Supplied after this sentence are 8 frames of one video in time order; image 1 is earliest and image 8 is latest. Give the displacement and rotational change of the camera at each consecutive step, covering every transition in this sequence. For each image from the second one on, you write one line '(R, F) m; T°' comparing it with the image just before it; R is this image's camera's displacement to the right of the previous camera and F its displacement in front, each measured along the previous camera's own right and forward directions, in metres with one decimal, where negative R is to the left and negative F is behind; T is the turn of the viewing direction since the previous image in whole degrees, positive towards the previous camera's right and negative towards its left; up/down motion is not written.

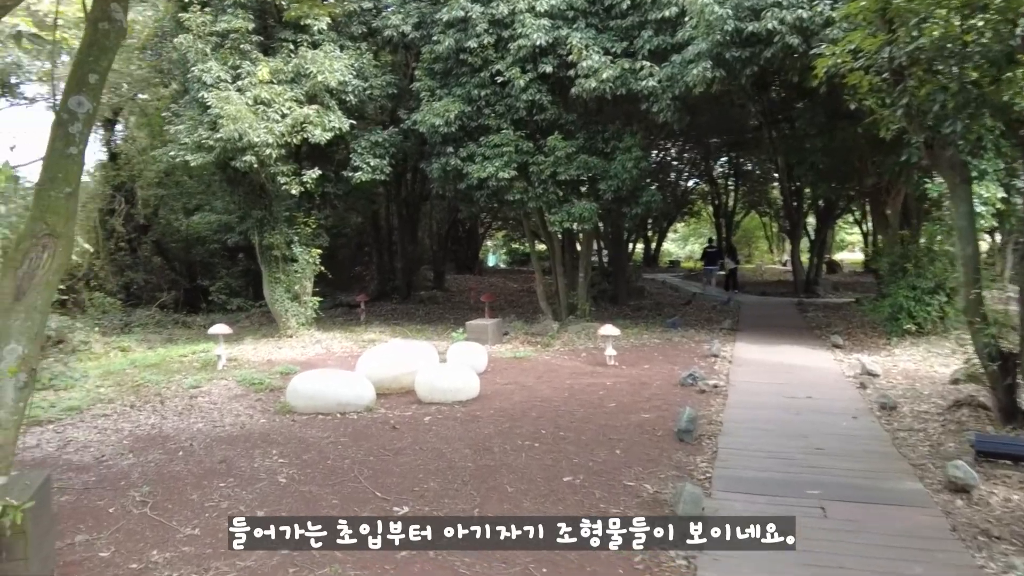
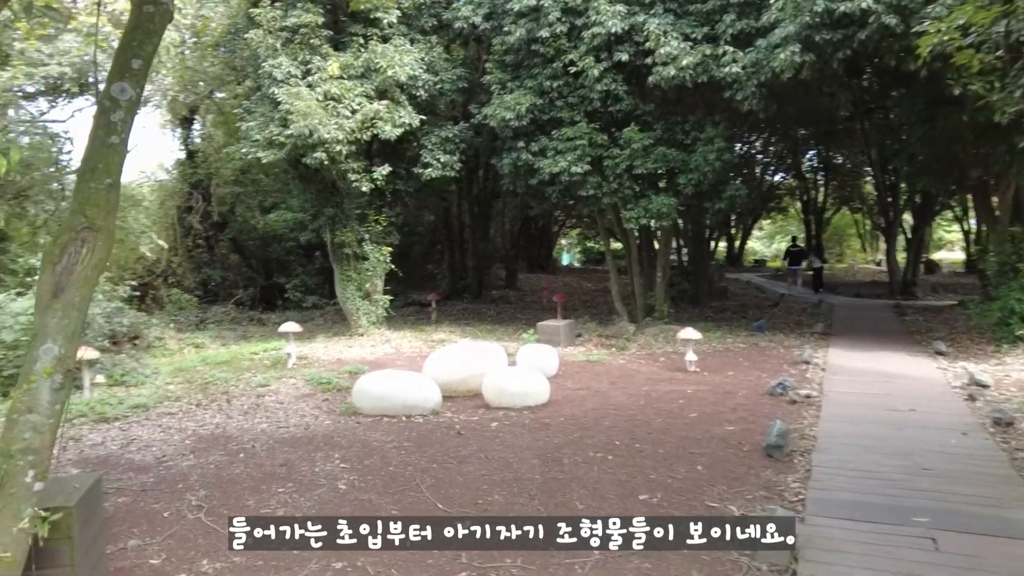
(0.0, +0.3) m; -5°
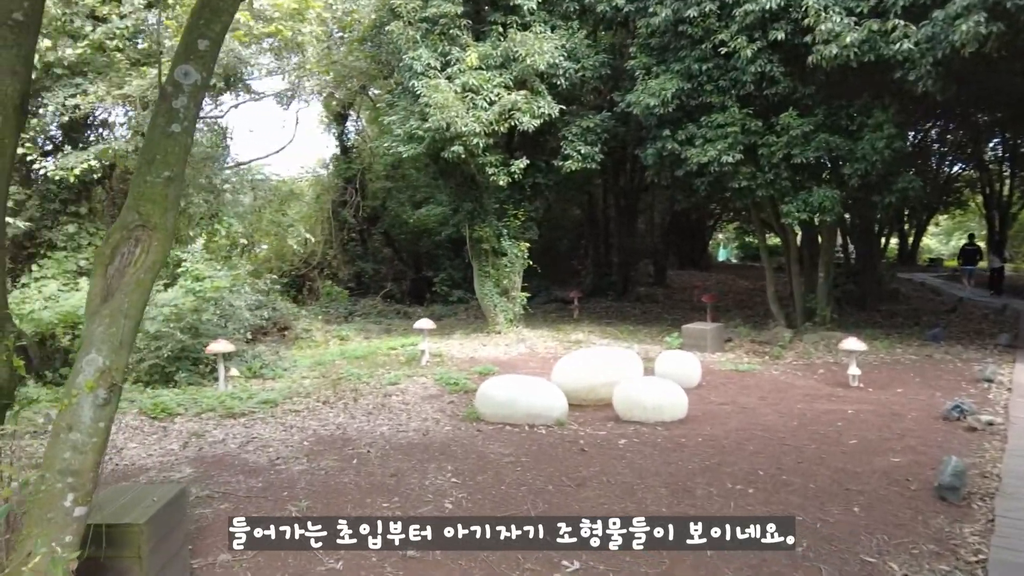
(+0.1, +0.5) m; -10°
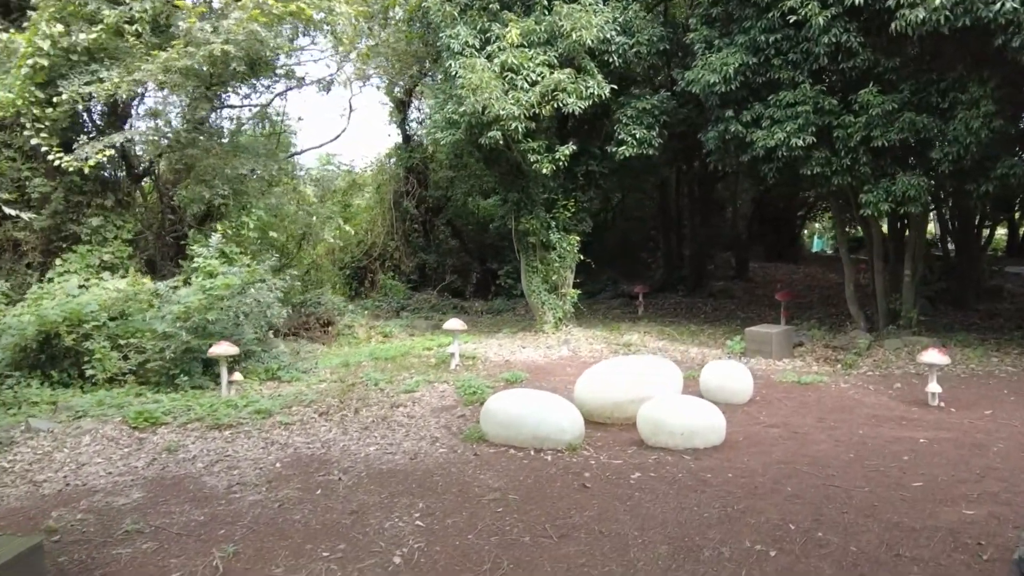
(+0.6, +0.9) m; -6°
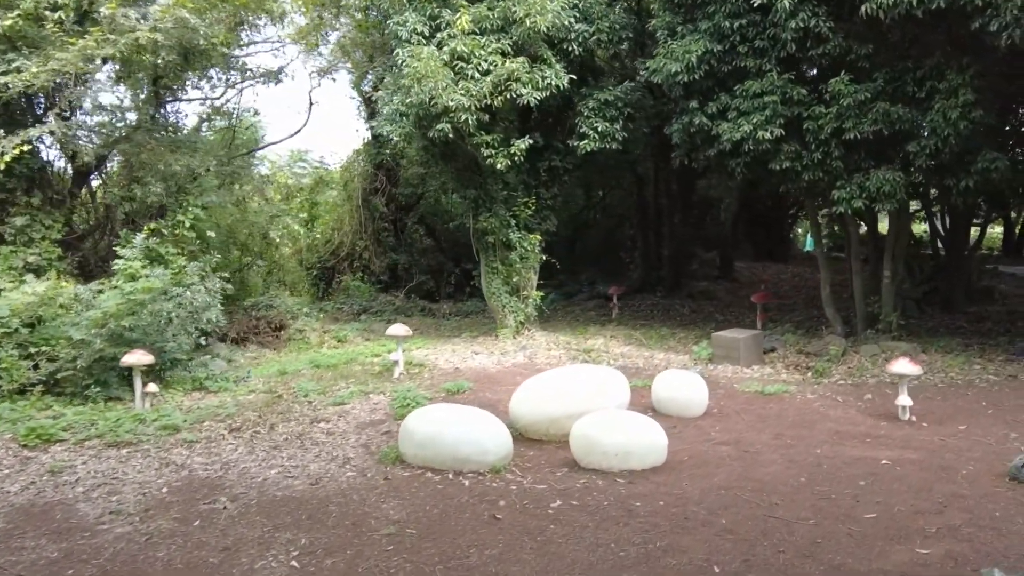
(+0.5, +0.5) m; 0°
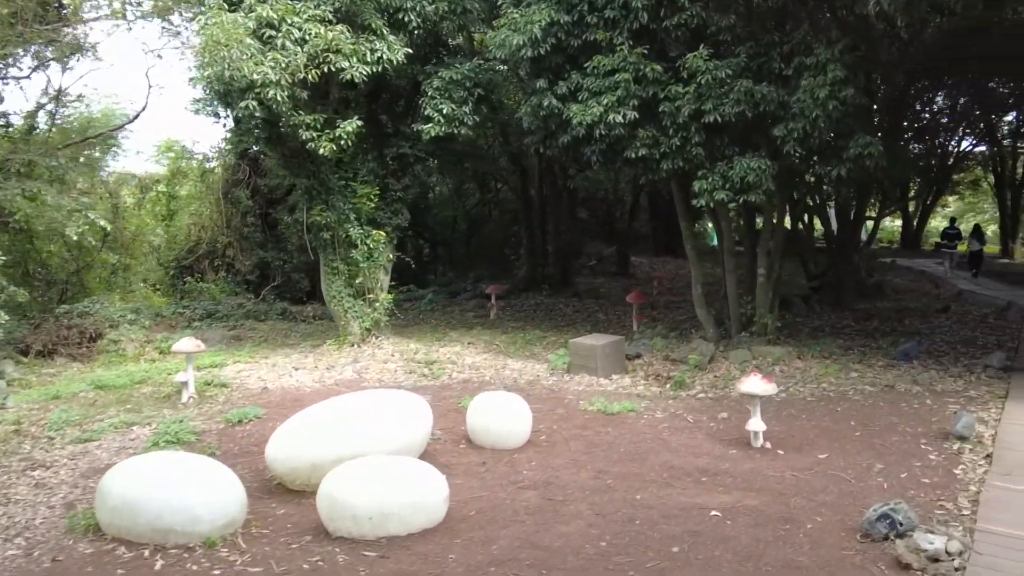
(+0.9, +1.1) m; +5°
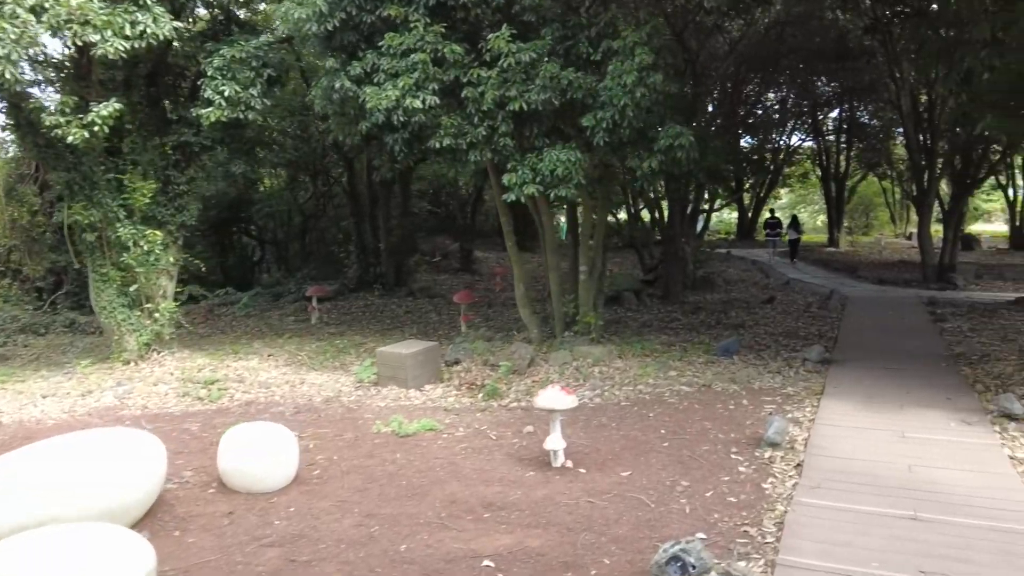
(+0.5, +0.7) m; +9°
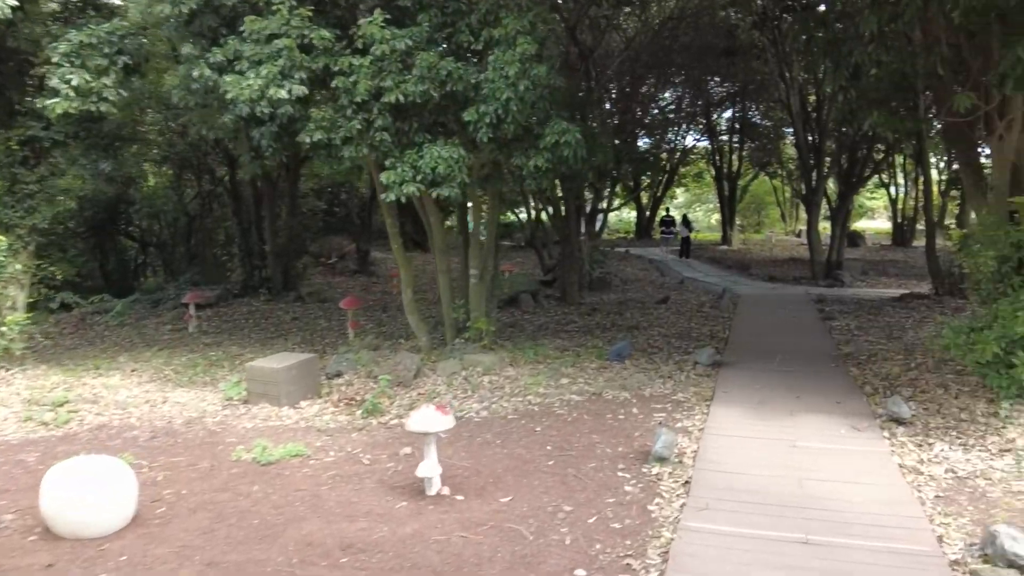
(+0.2, +0.4) m; +6°
